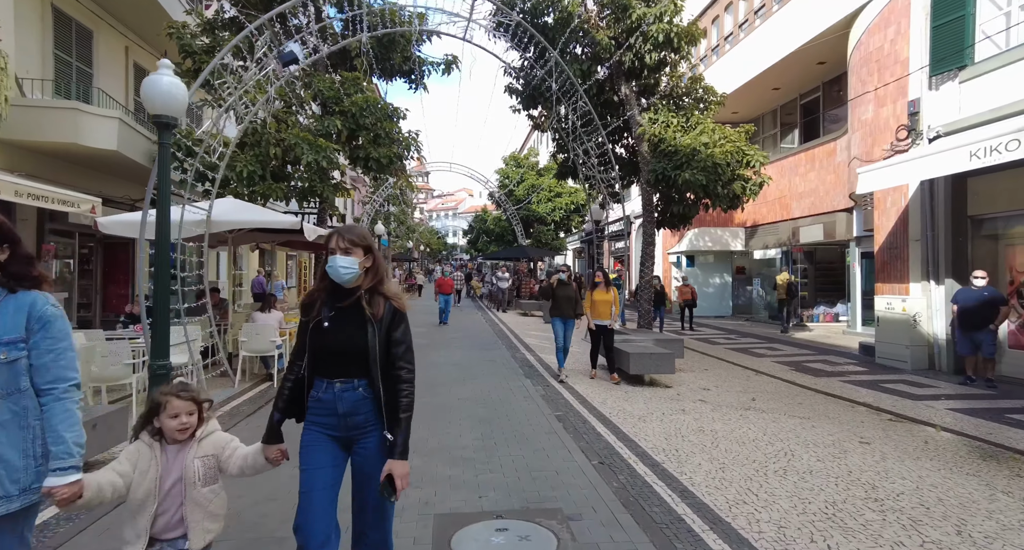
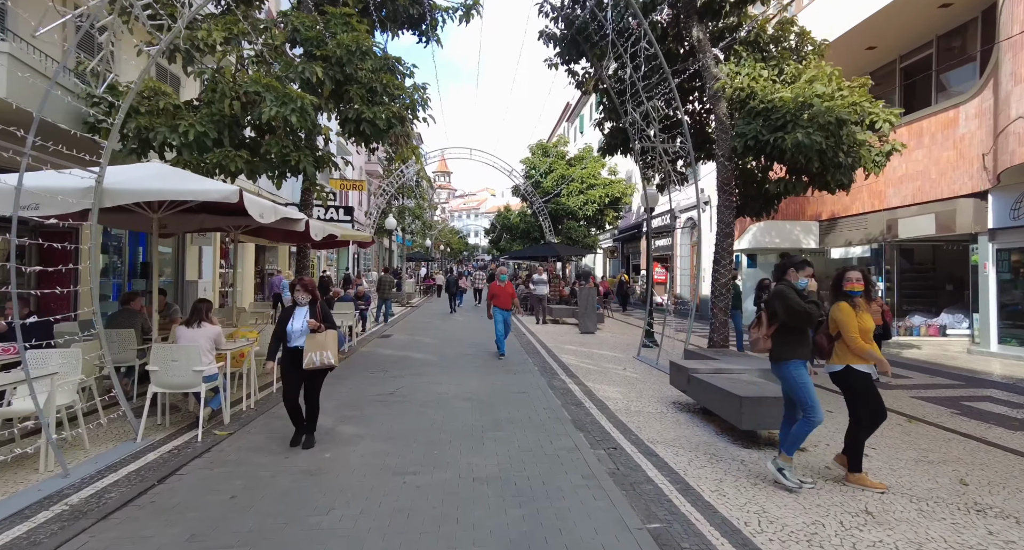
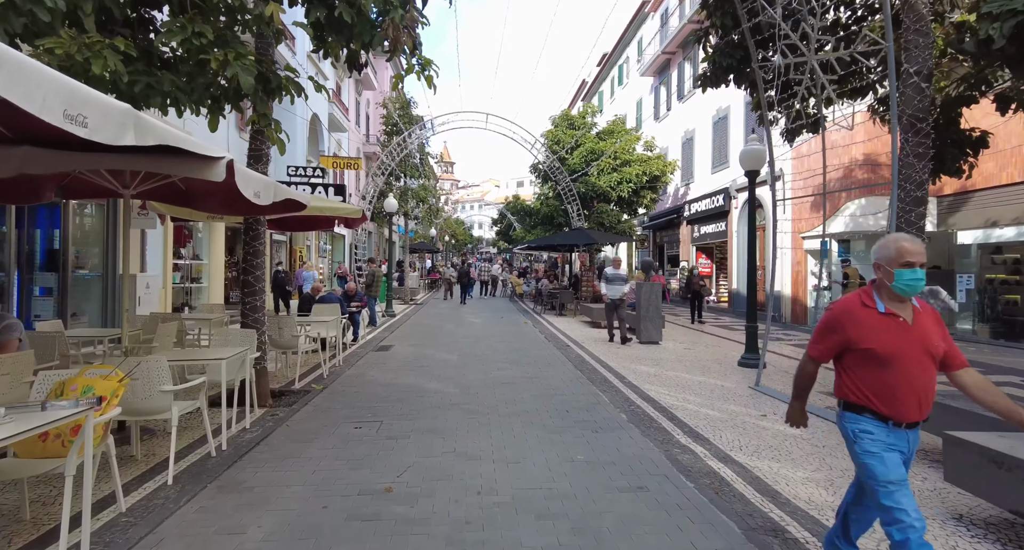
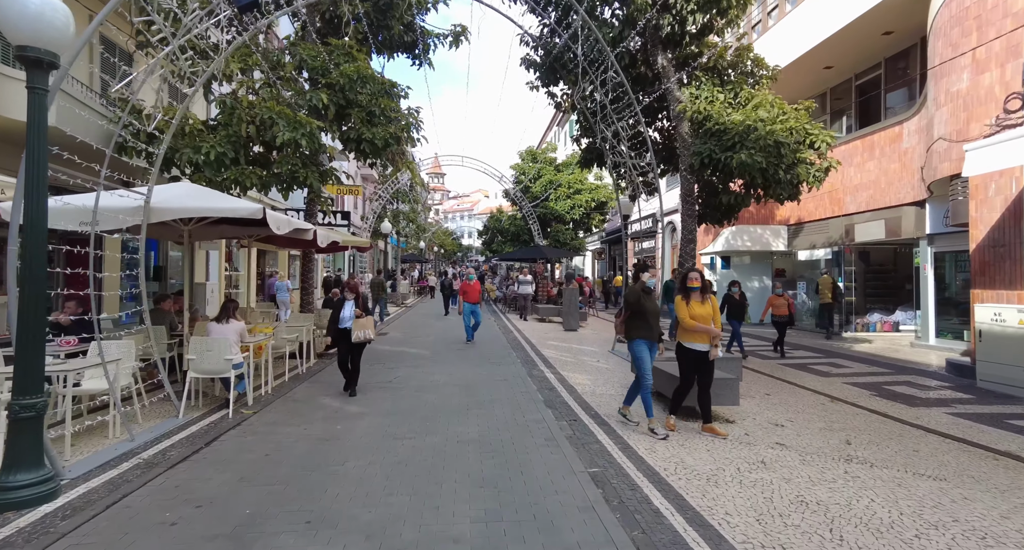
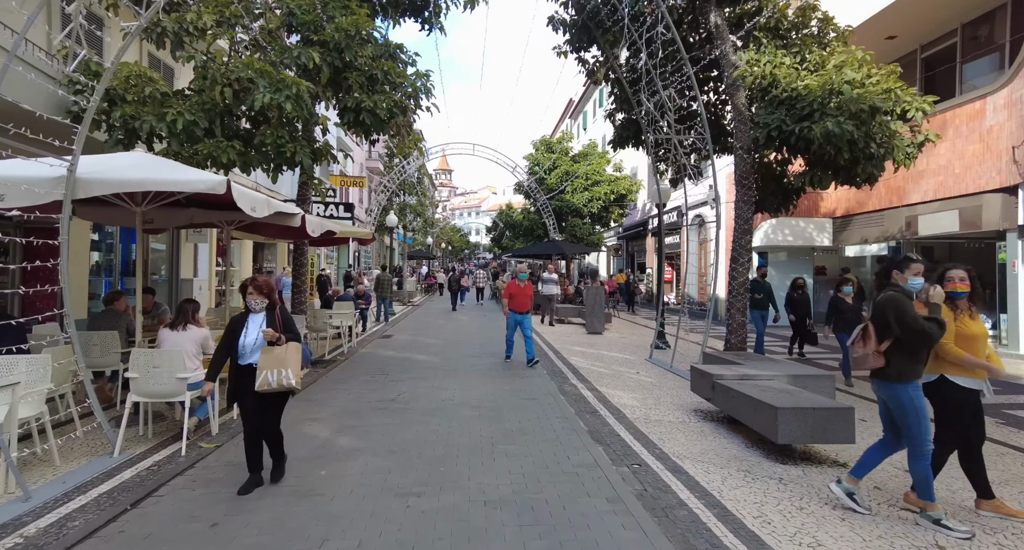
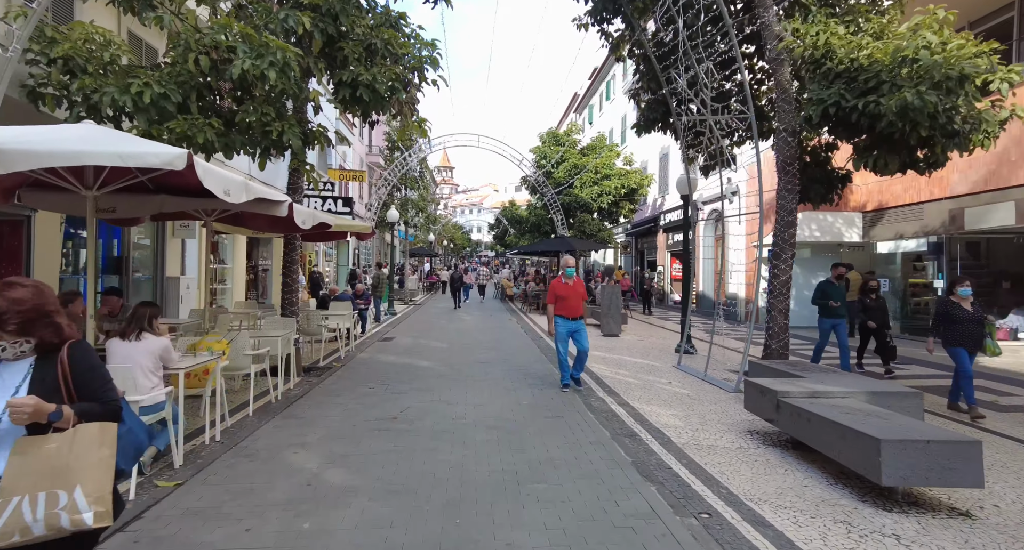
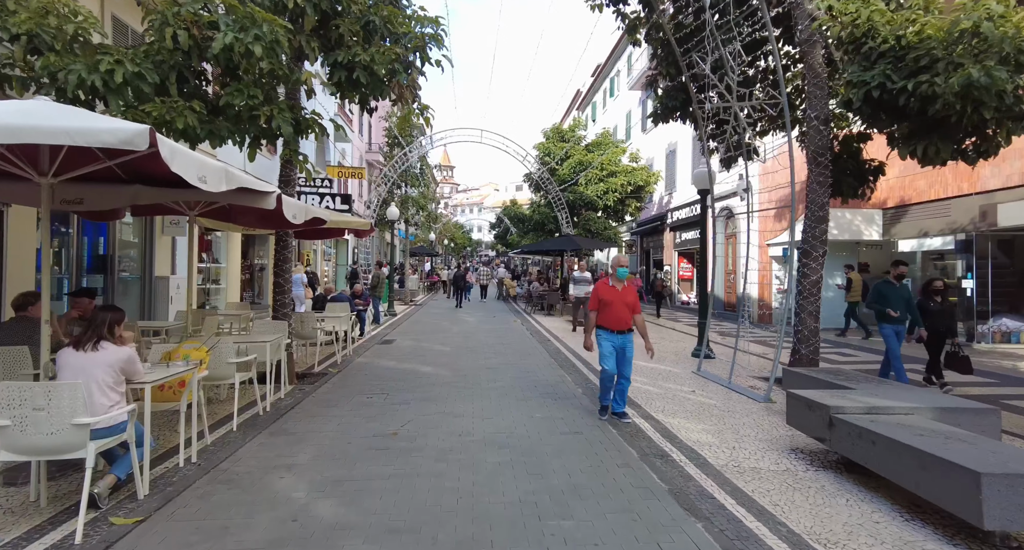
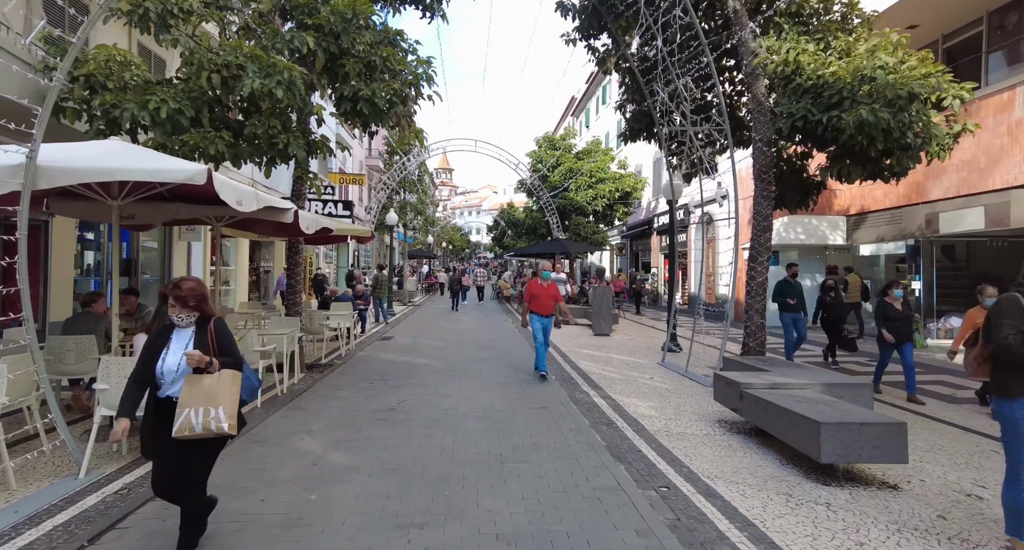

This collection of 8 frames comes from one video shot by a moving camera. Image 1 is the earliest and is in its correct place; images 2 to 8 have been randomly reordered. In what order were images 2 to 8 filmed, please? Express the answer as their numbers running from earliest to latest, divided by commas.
4, 2, 5, 8, 6, 7, 3
